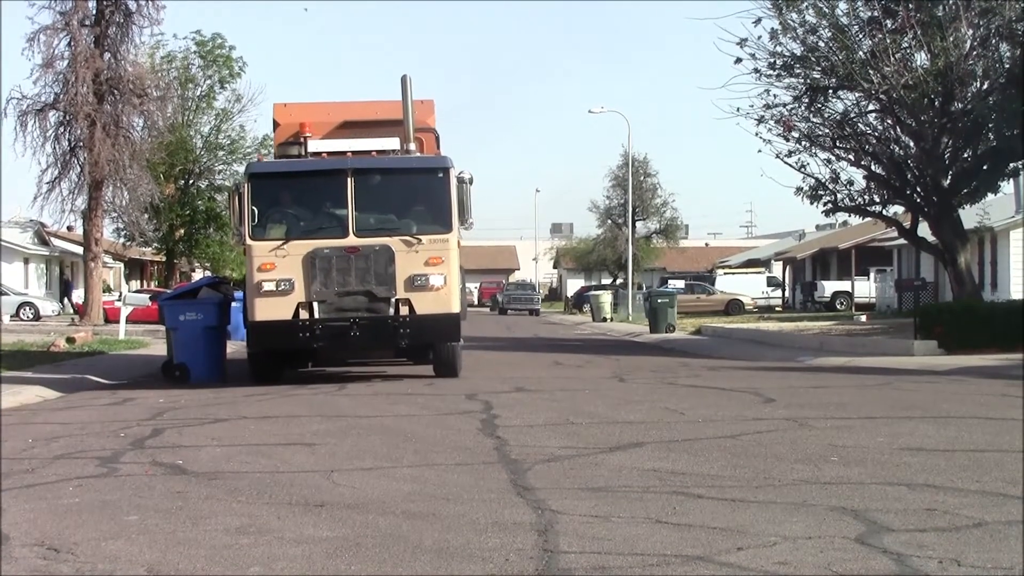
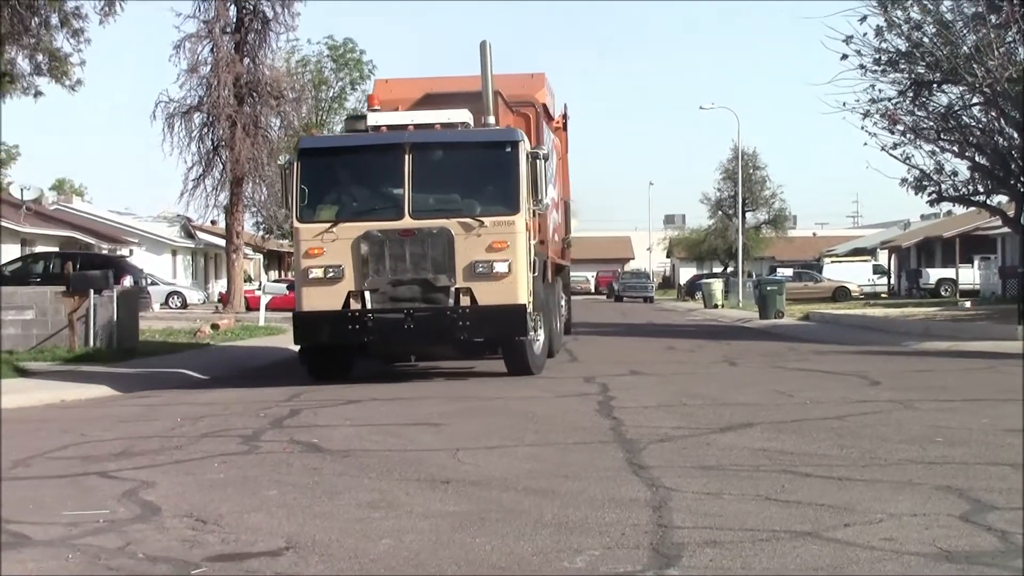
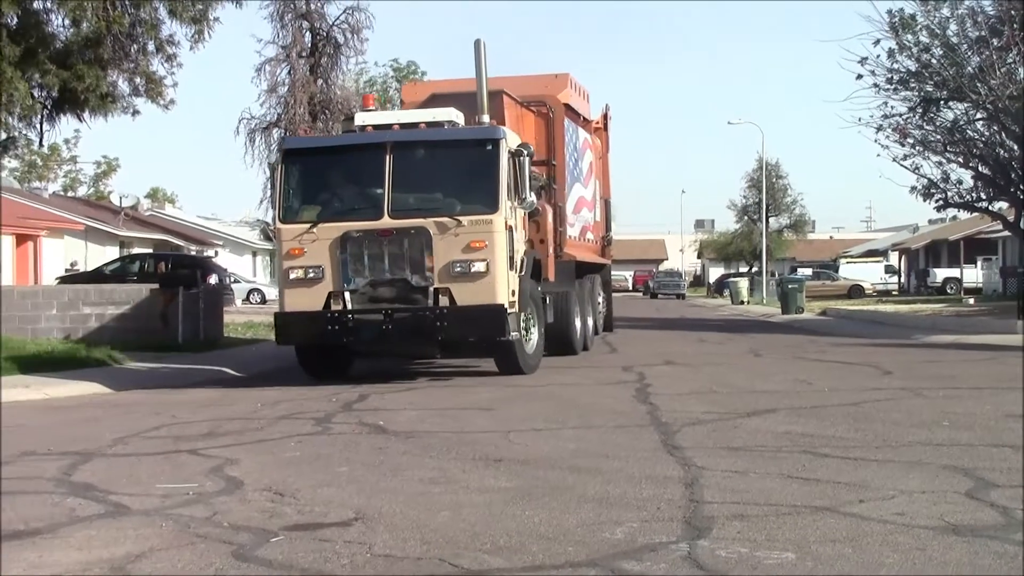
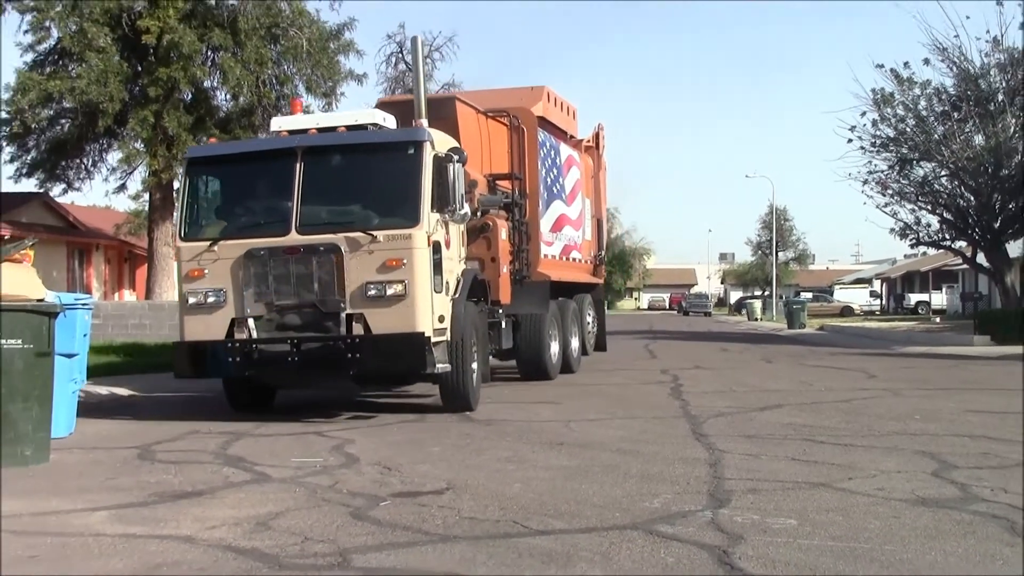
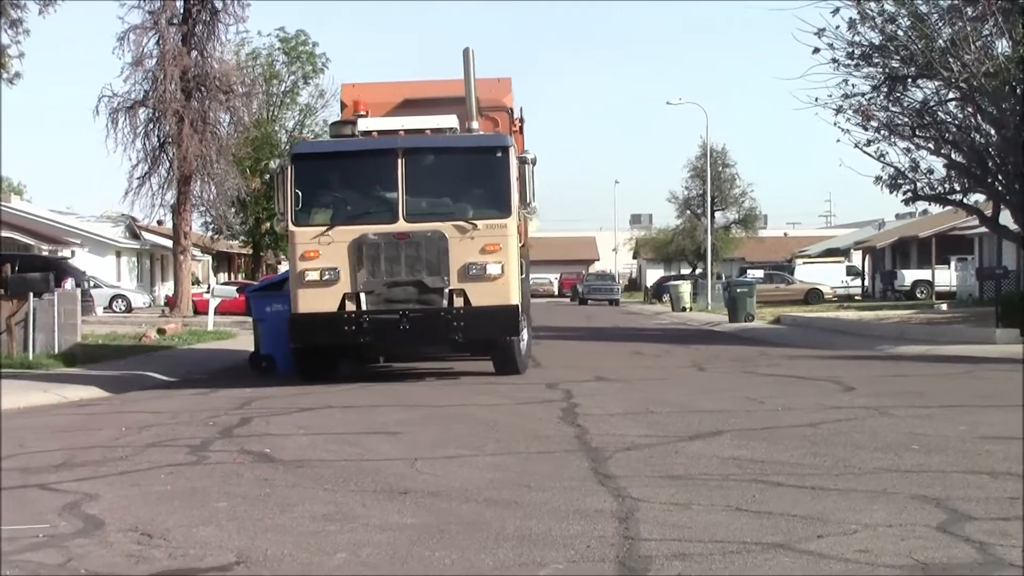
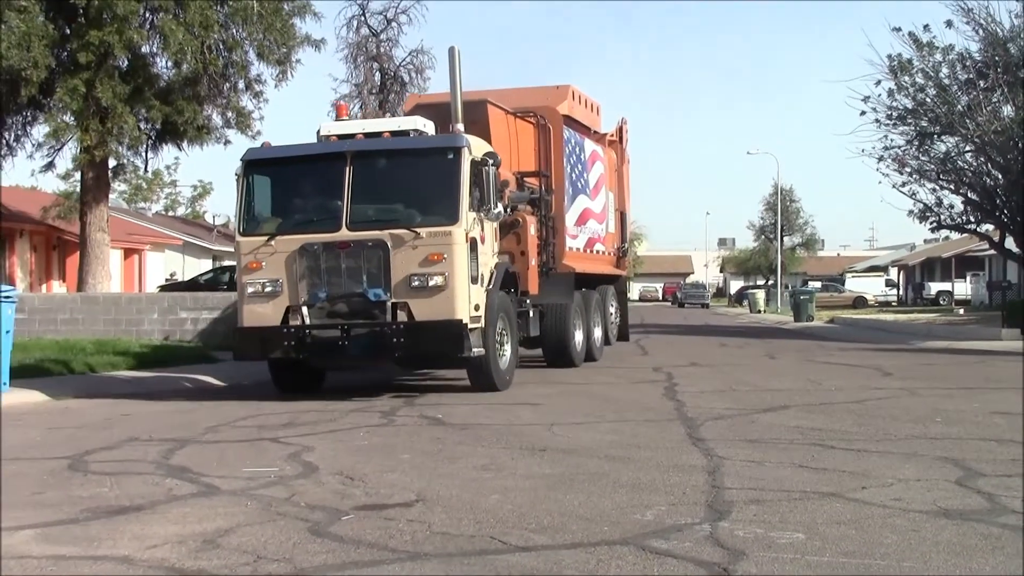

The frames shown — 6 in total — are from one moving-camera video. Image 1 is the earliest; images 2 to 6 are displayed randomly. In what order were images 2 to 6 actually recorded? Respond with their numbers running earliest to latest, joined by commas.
5, 2, 3, 6, 4
